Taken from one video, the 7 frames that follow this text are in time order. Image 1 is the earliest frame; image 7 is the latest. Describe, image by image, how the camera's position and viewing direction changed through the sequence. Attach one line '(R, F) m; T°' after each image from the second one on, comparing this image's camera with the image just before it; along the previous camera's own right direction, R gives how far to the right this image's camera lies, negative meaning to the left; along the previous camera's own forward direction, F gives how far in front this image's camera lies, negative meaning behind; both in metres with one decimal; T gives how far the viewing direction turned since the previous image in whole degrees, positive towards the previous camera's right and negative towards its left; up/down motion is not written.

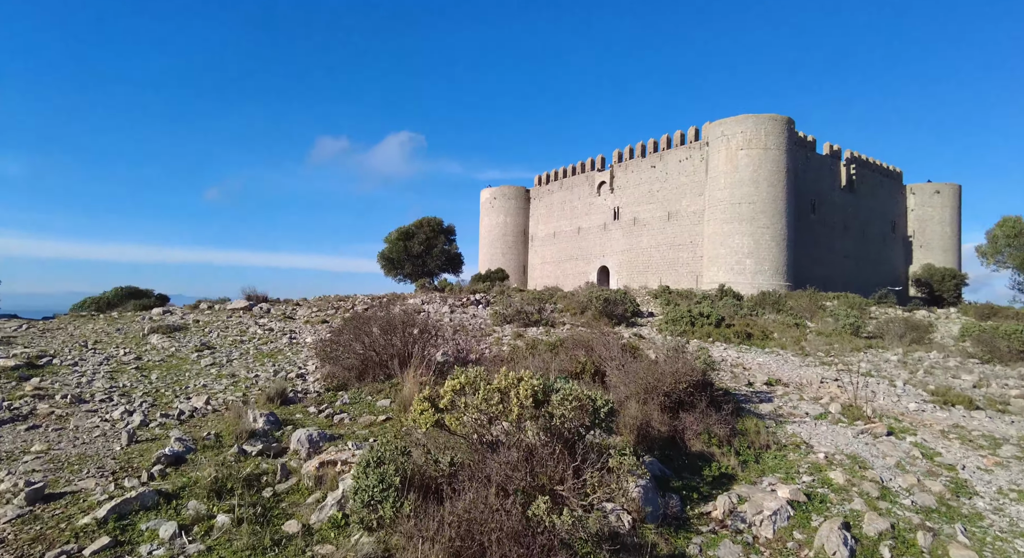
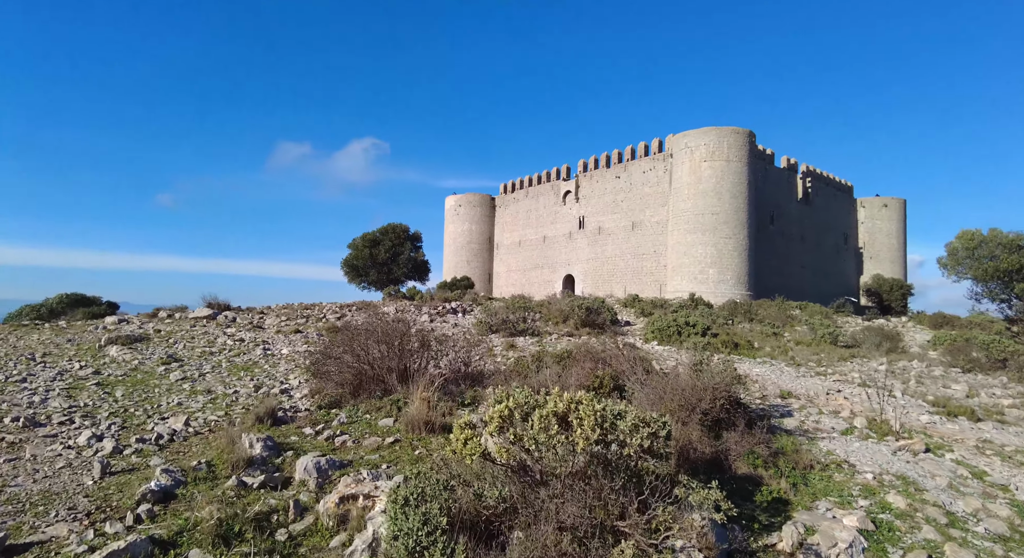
(-0.6, +0.6) m; +4°
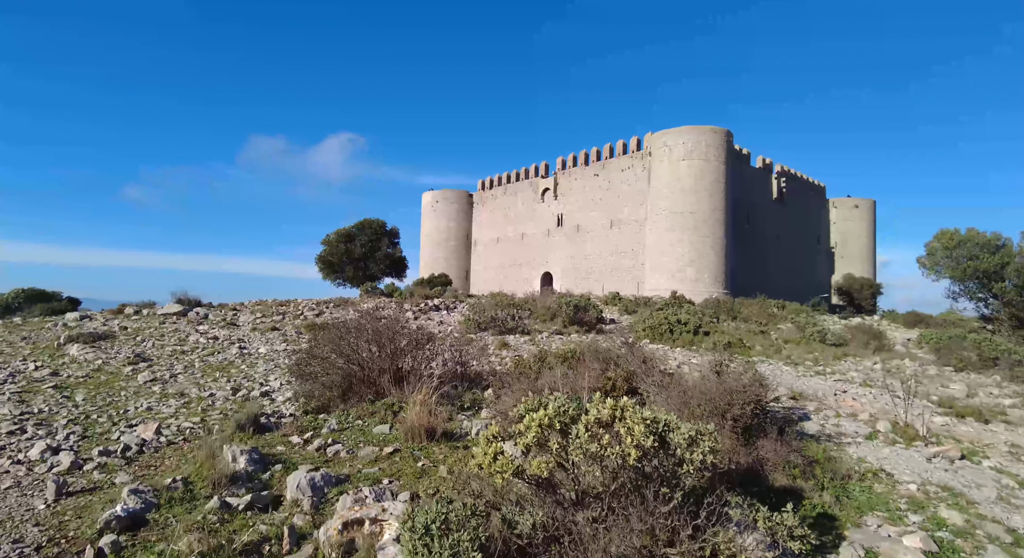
(-0.3, +0.6) m; +2°
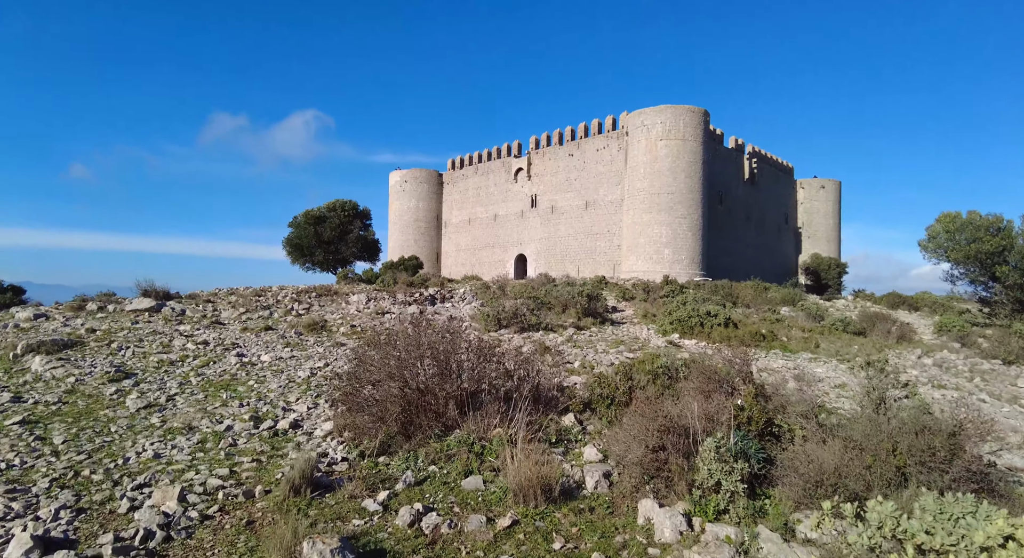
(-1.3, +1.5) m; +3°
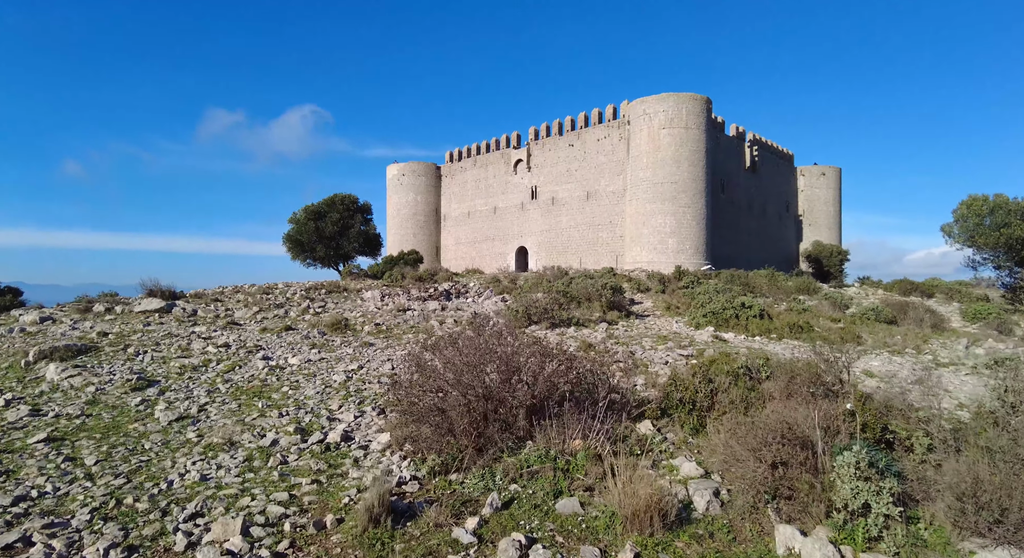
(-0.7, +0.6) m; 0°
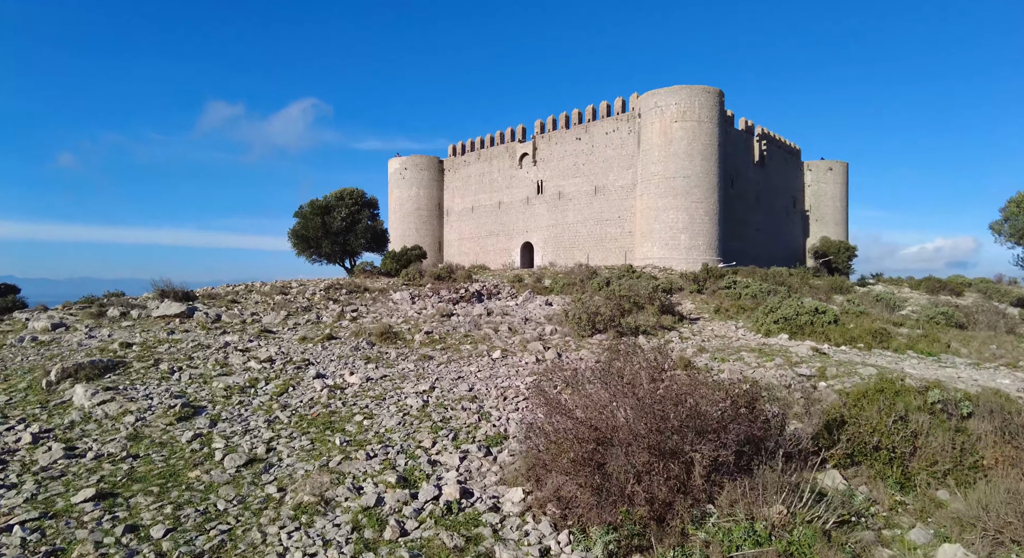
(-1.3, +1.2) m; 0°
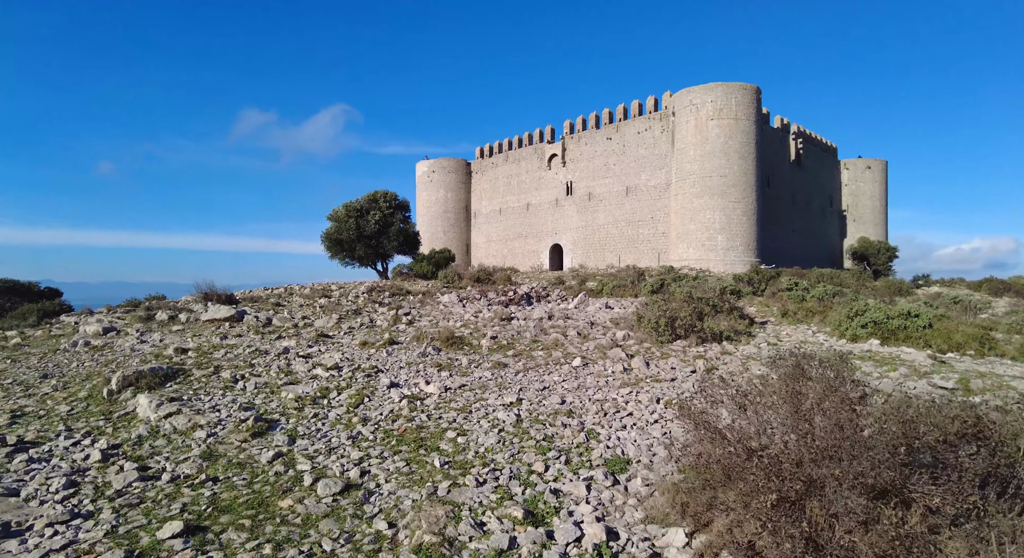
(-0.9, +0.8) m; -2°
